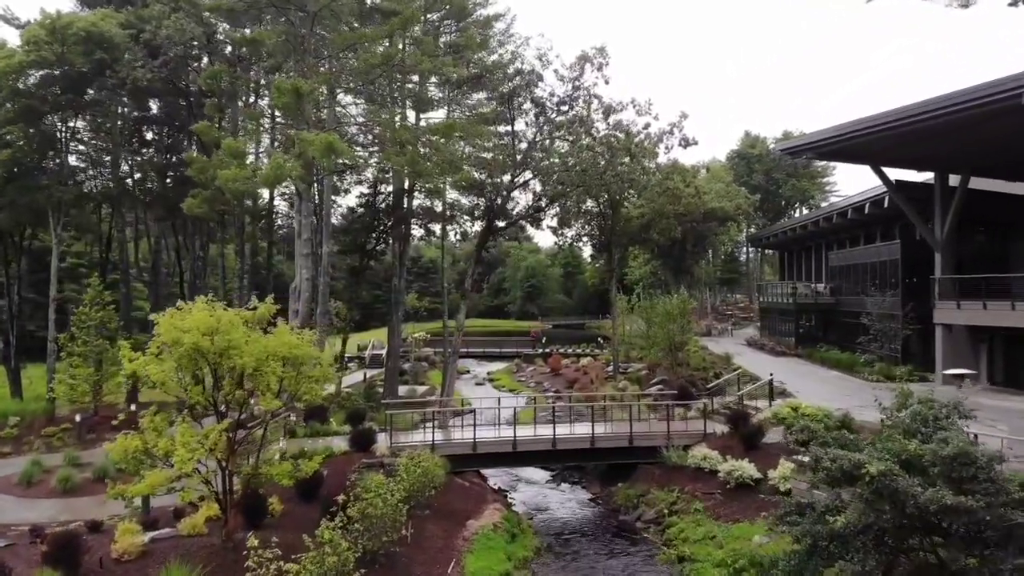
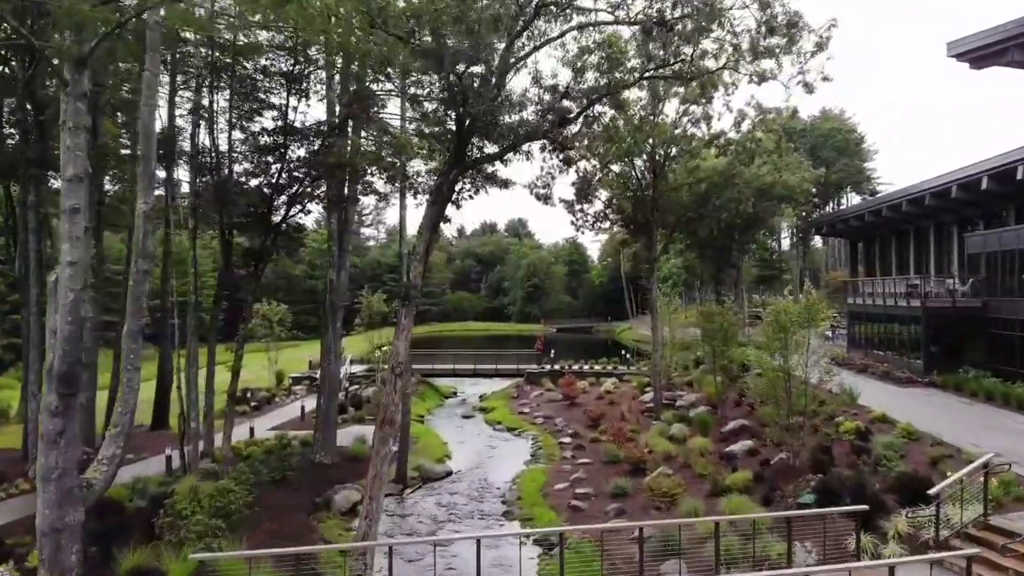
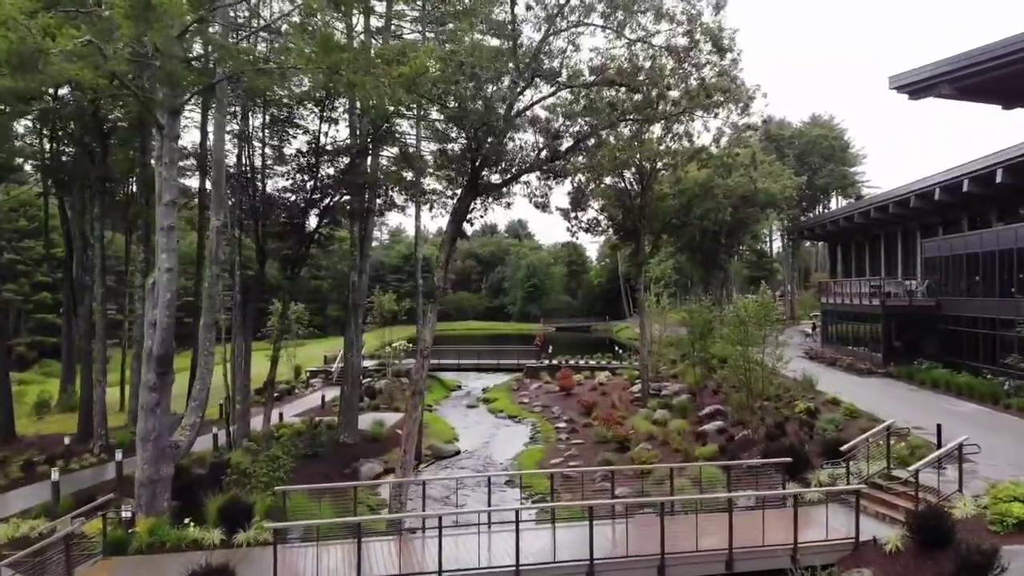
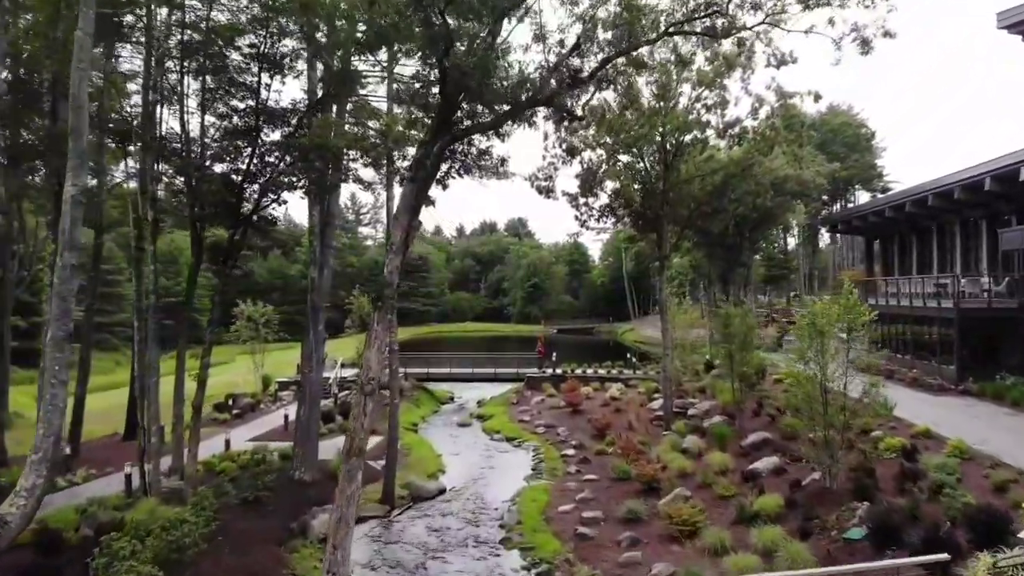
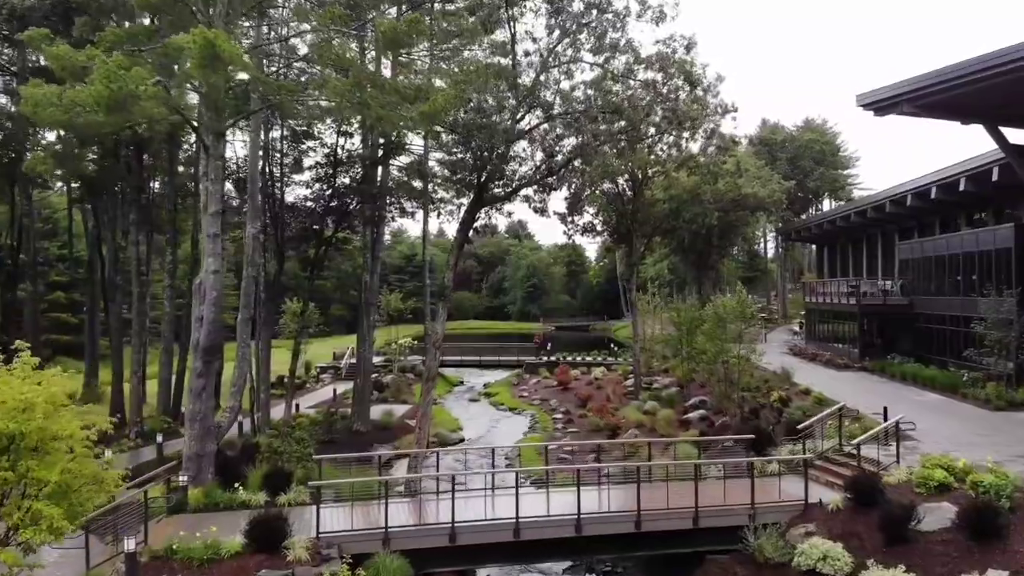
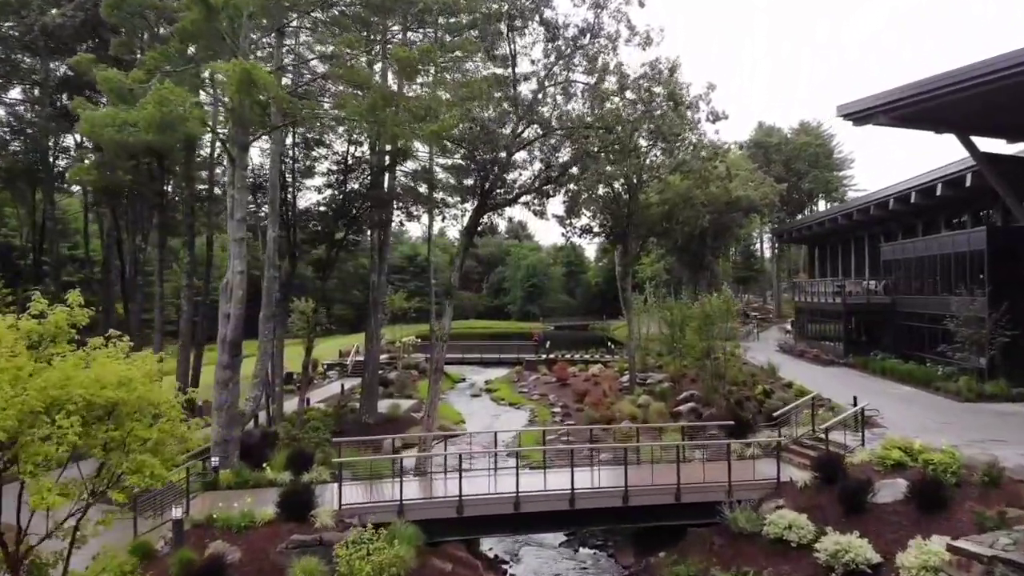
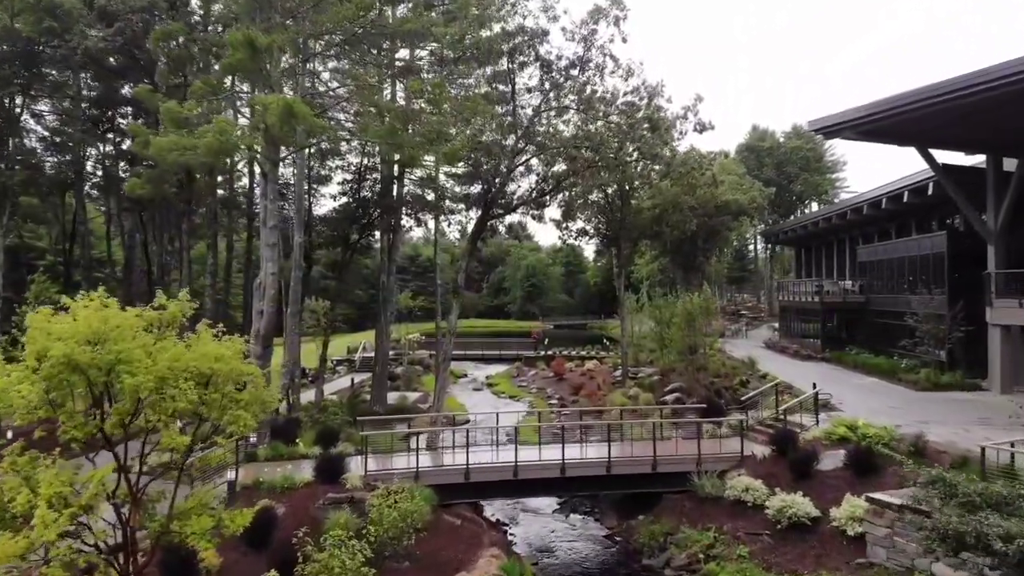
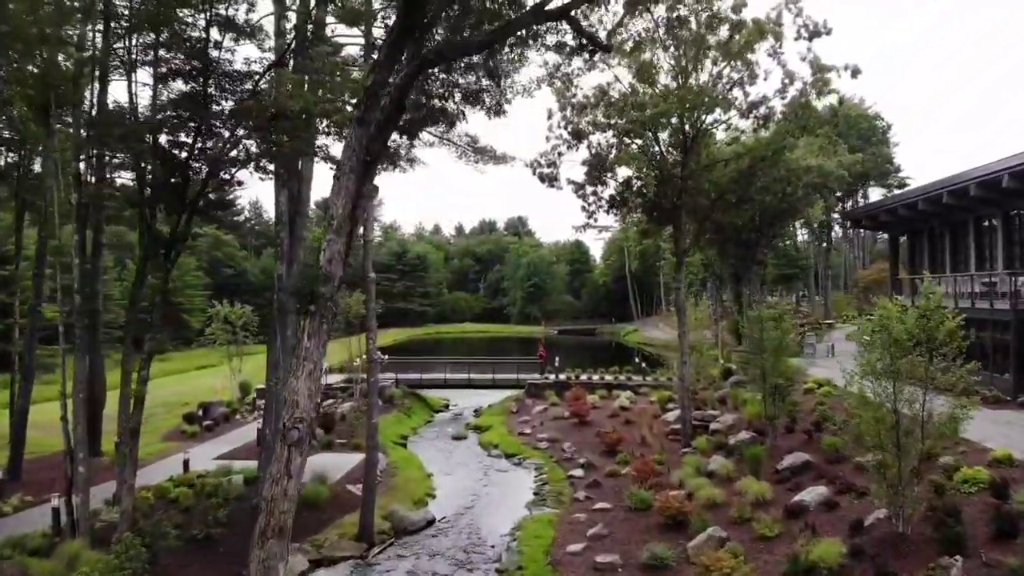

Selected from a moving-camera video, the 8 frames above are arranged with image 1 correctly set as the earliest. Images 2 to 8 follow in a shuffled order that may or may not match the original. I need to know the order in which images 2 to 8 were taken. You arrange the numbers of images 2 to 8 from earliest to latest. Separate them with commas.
7, 6, 5, 3, 2, 4, 8
